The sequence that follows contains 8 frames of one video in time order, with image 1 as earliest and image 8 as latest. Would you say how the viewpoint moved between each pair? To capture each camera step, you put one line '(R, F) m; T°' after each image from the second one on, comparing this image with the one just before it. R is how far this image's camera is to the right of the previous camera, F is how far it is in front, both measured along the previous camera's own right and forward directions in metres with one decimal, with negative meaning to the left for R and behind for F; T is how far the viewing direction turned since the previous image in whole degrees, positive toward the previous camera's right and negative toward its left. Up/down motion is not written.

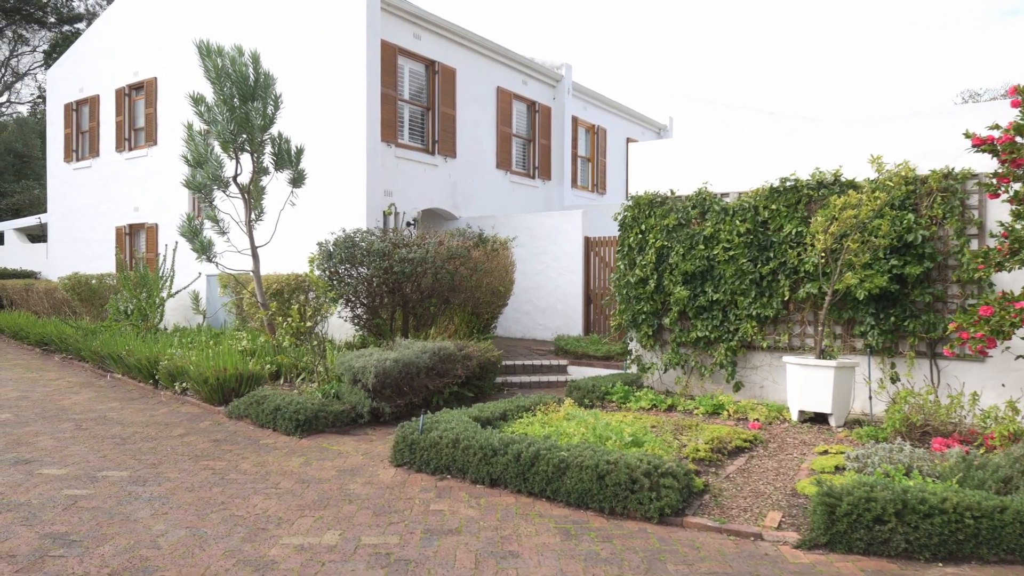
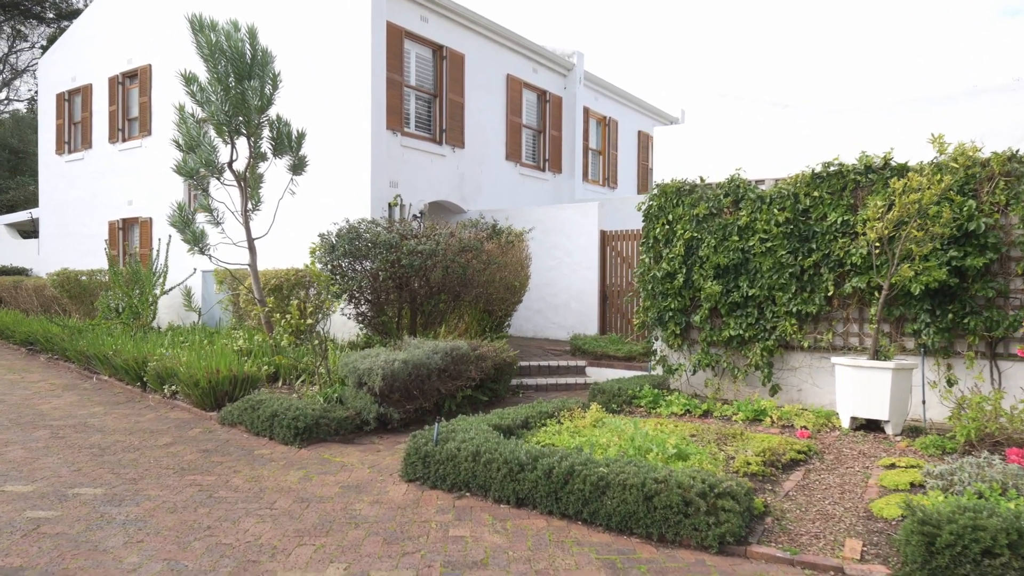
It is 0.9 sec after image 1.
(-0.2, +0.7) m; 0°
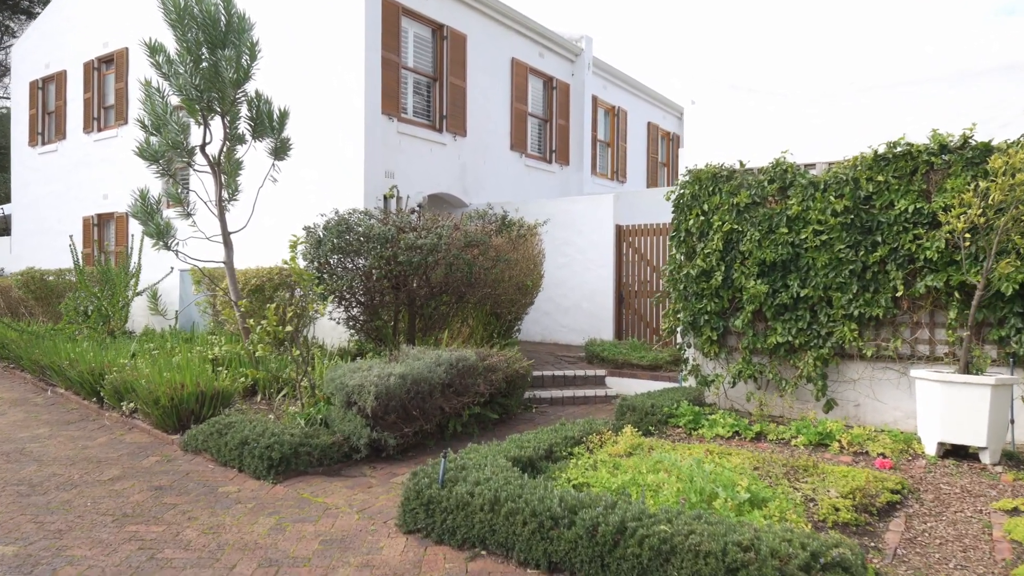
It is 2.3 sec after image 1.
(-0.2, +1.1) m; 0°
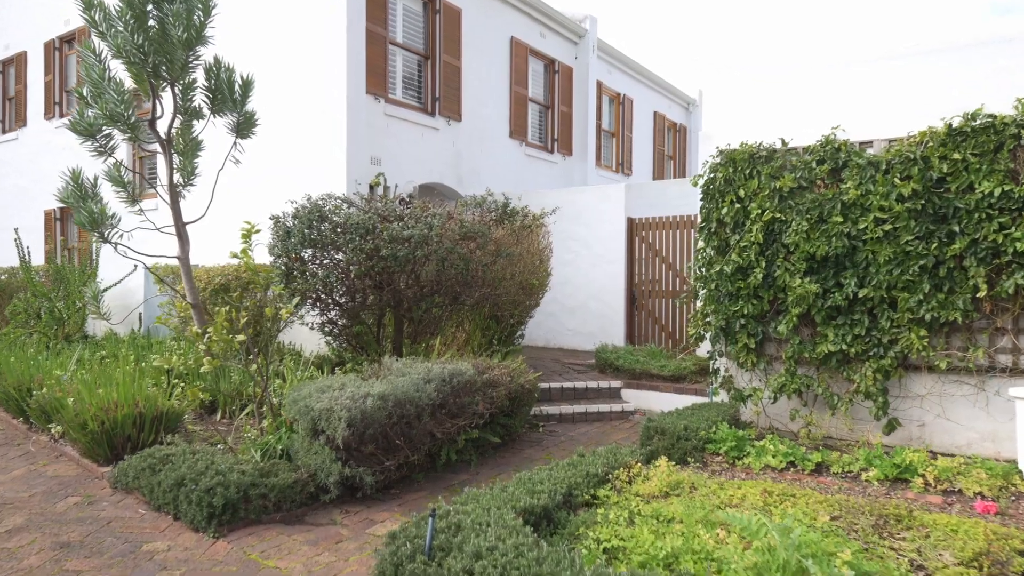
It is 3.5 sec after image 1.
(-0.1, +1.1) m; 0°
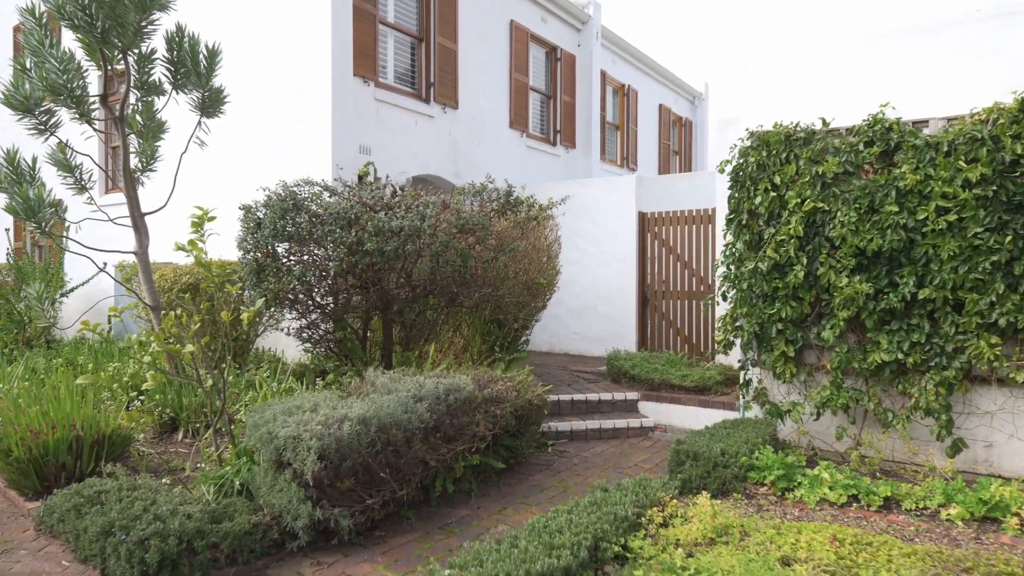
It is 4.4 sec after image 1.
(-0.1, +0.8) m; 0°
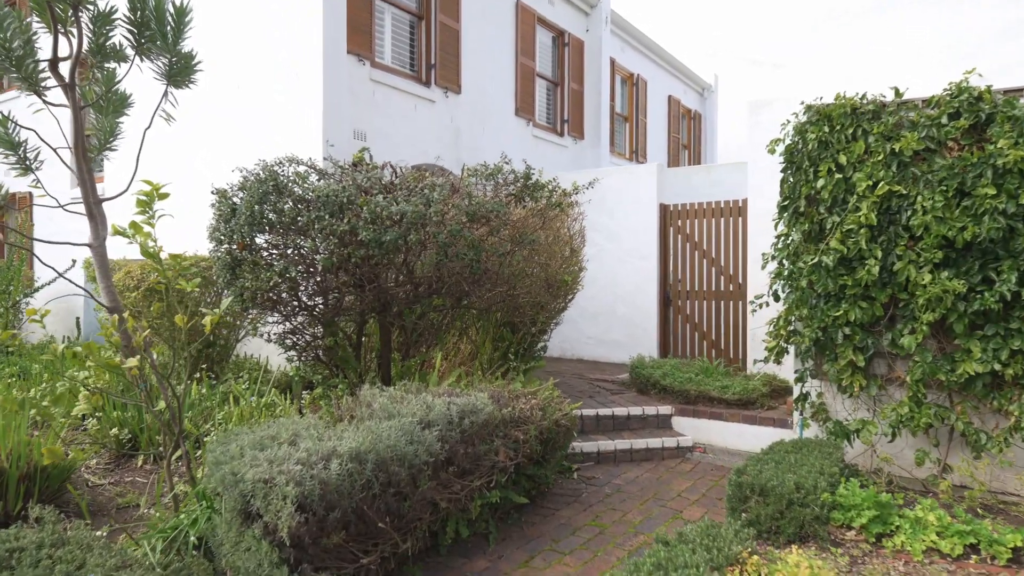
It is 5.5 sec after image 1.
(-0.2, +0.8) m; 0°
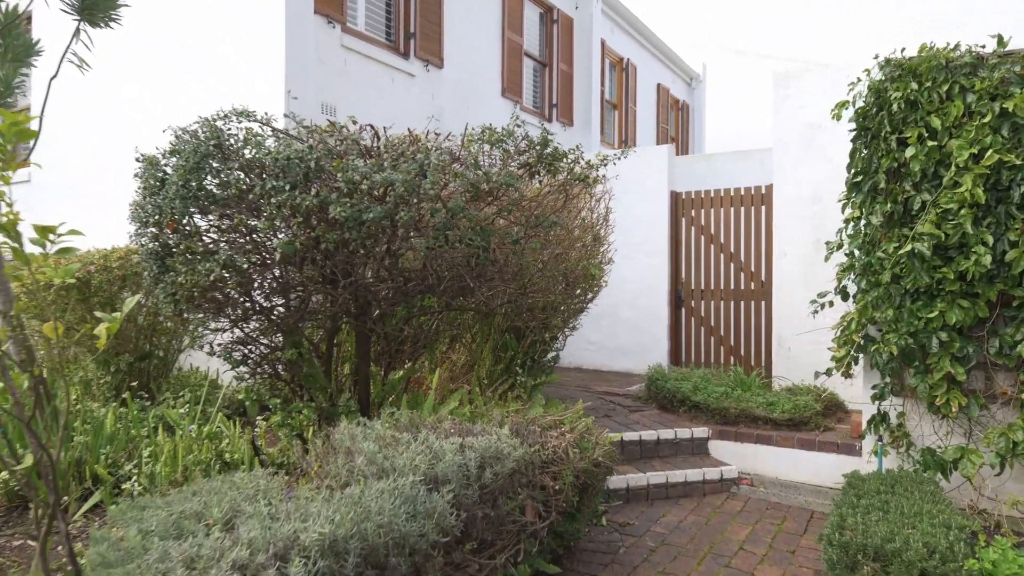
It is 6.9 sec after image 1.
(-0.2, +1.0) m; +3°
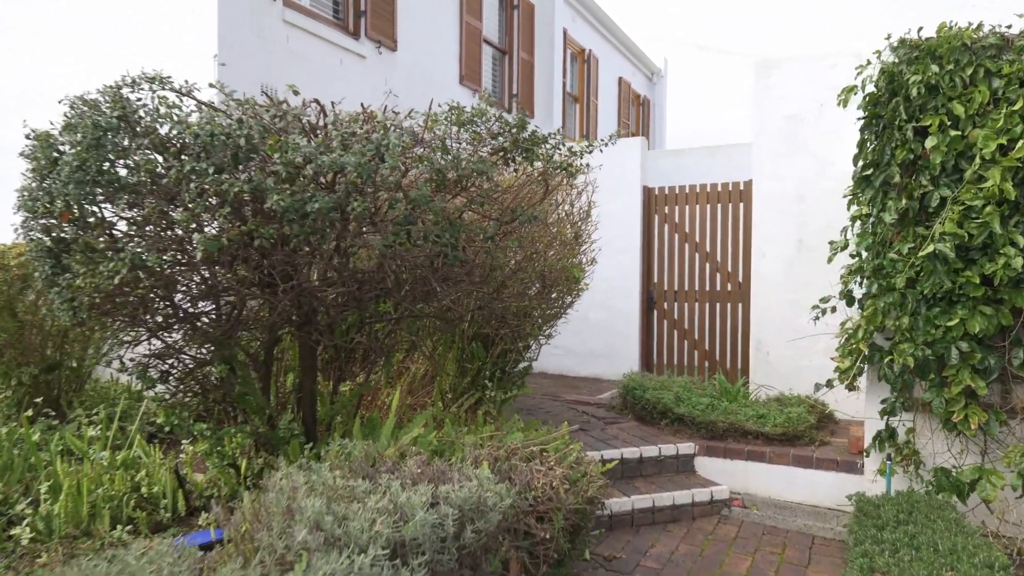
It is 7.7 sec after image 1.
(-0.1, +0.5) m; +4°
